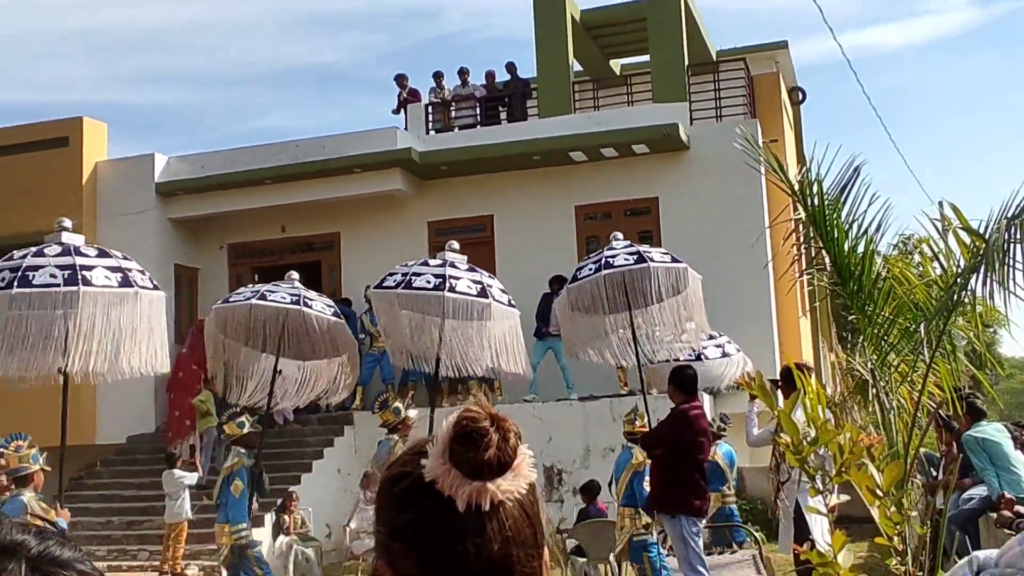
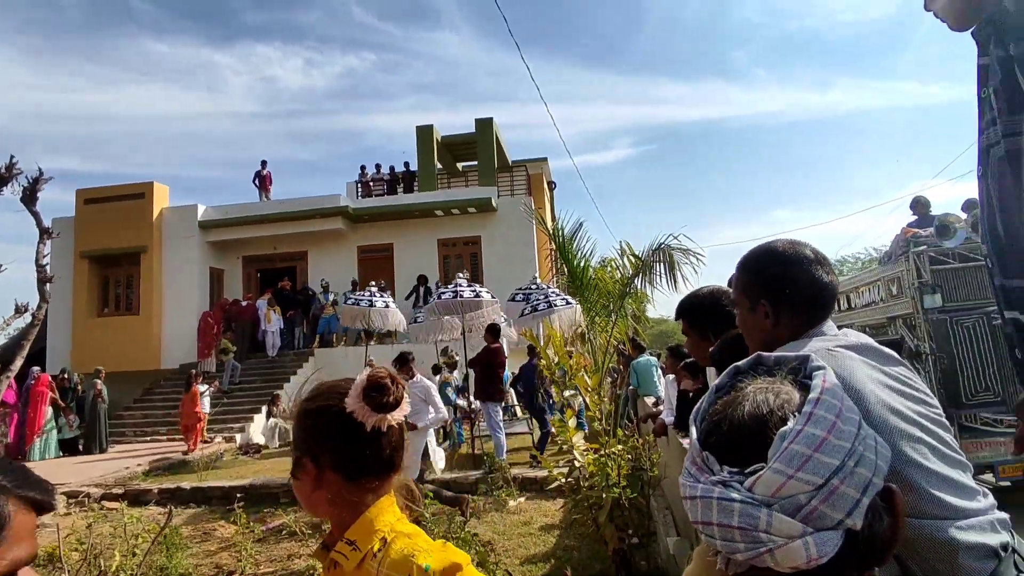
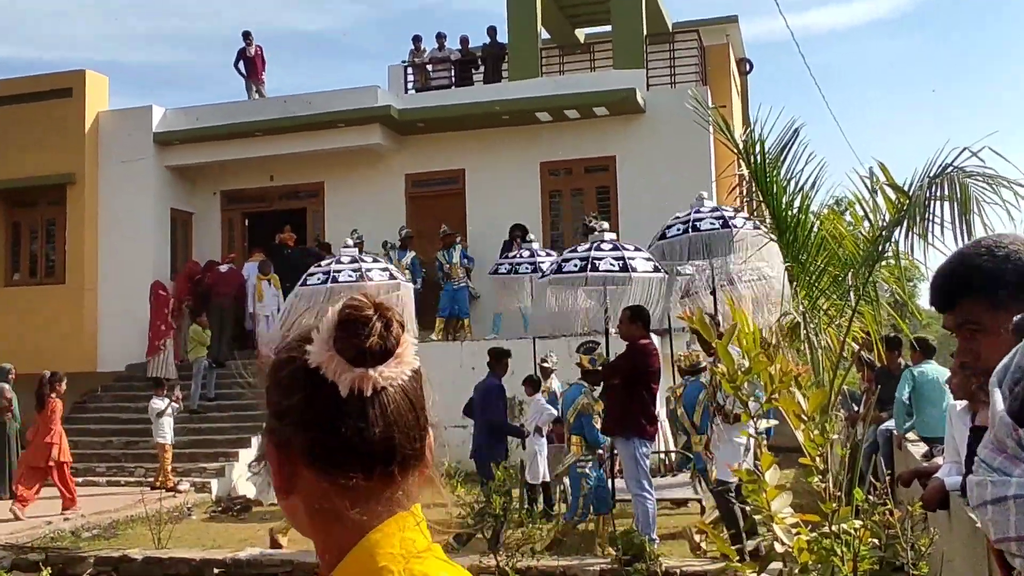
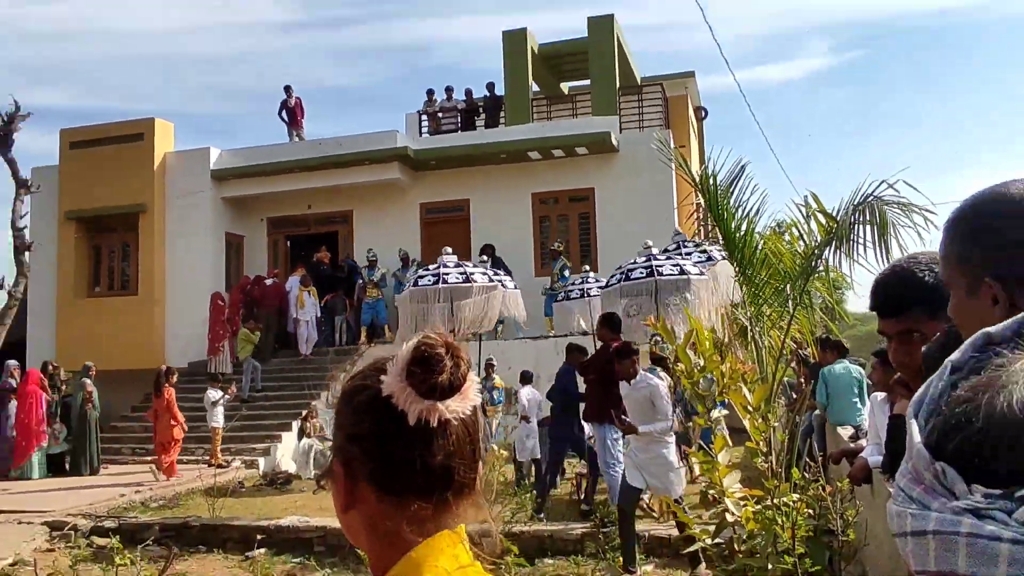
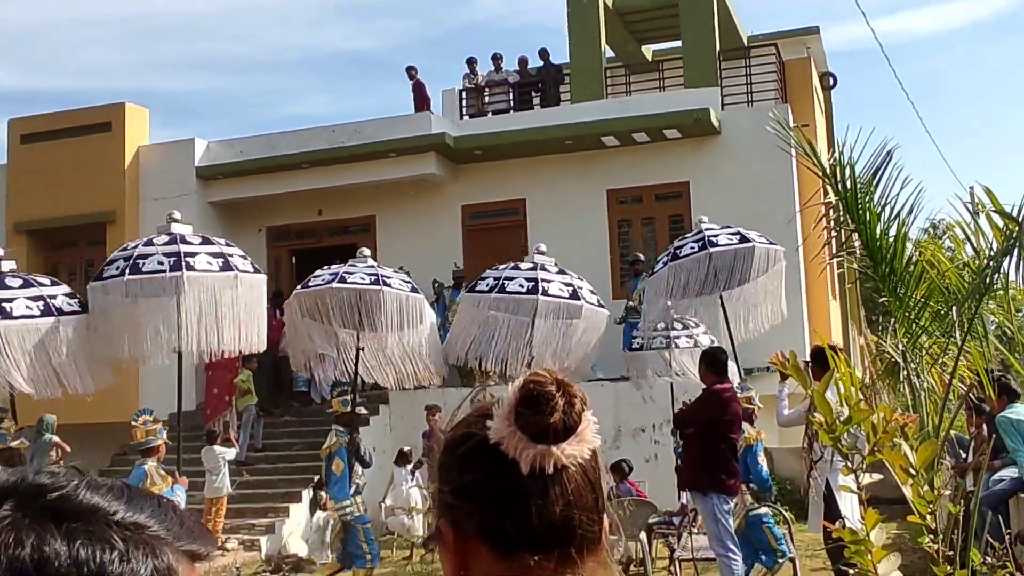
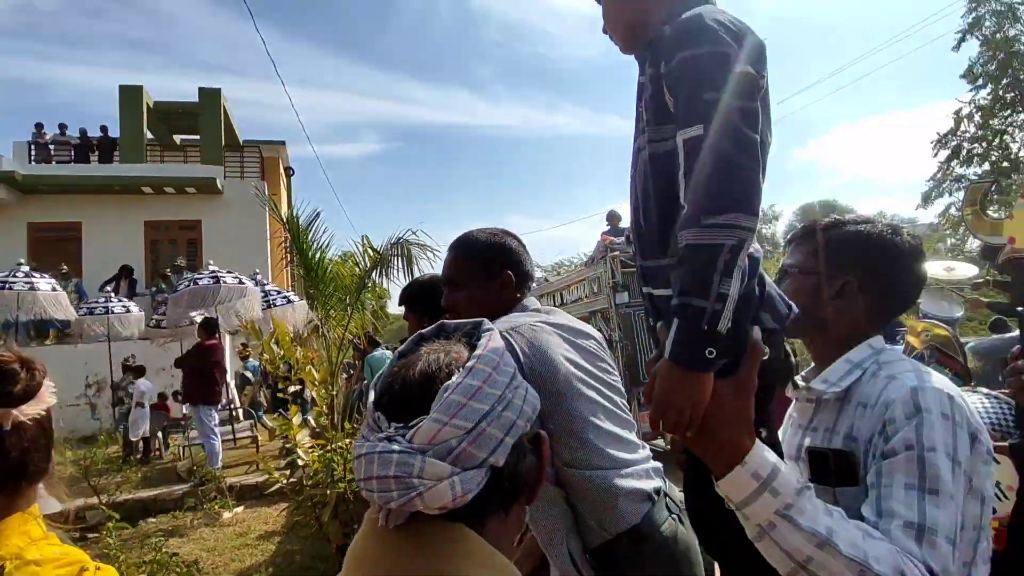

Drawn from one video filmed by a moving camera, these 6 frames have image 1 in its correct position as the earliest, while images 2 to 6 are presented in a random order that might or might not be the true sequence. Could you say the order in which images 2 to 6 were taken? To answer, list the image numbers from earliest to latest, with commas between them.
5, 3, 4, 2, 6
